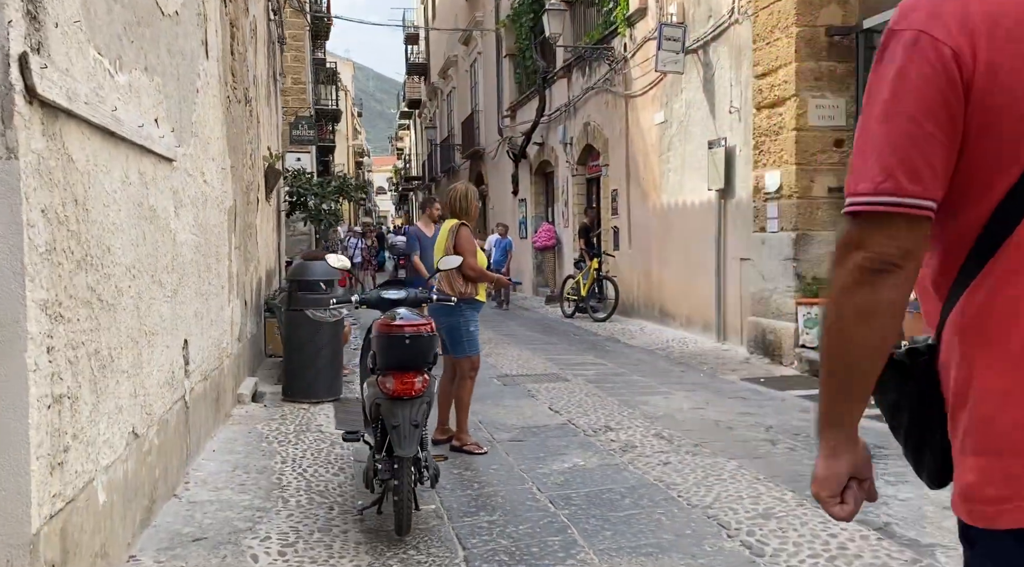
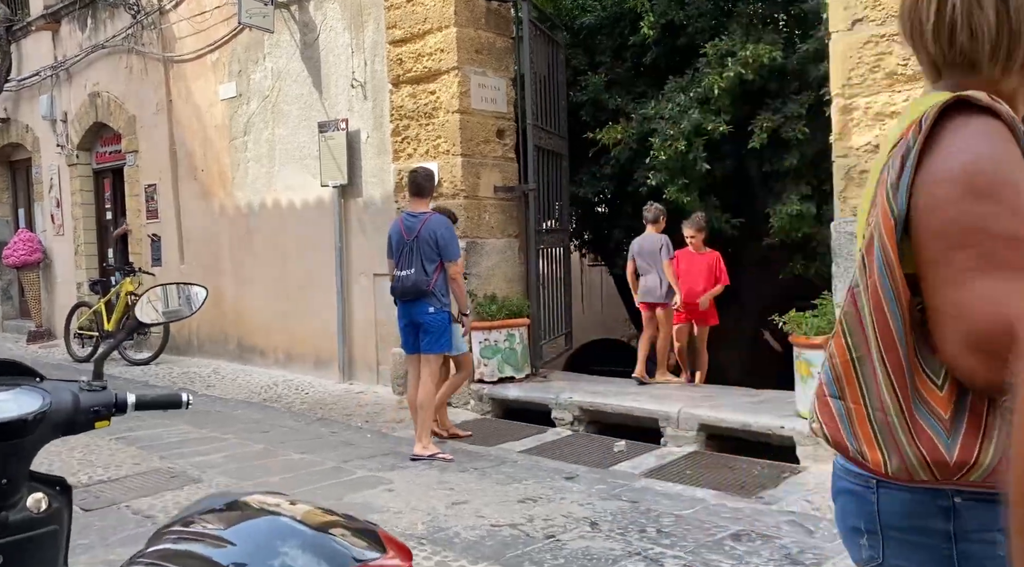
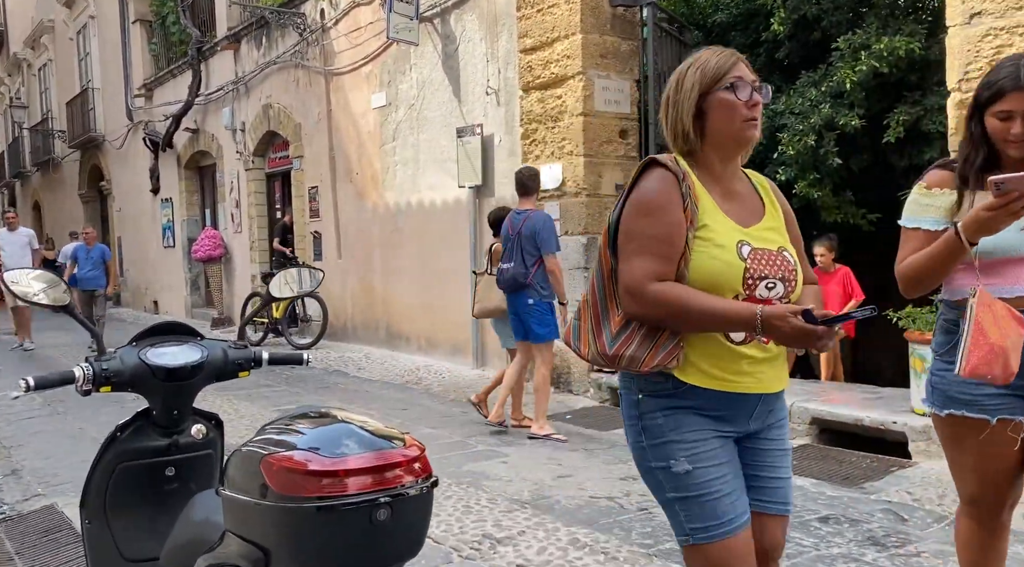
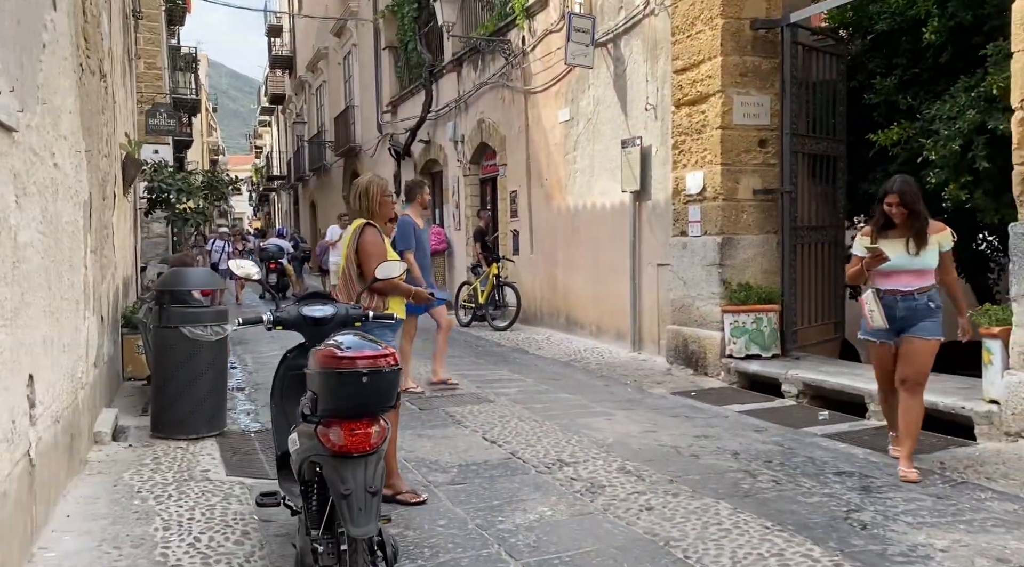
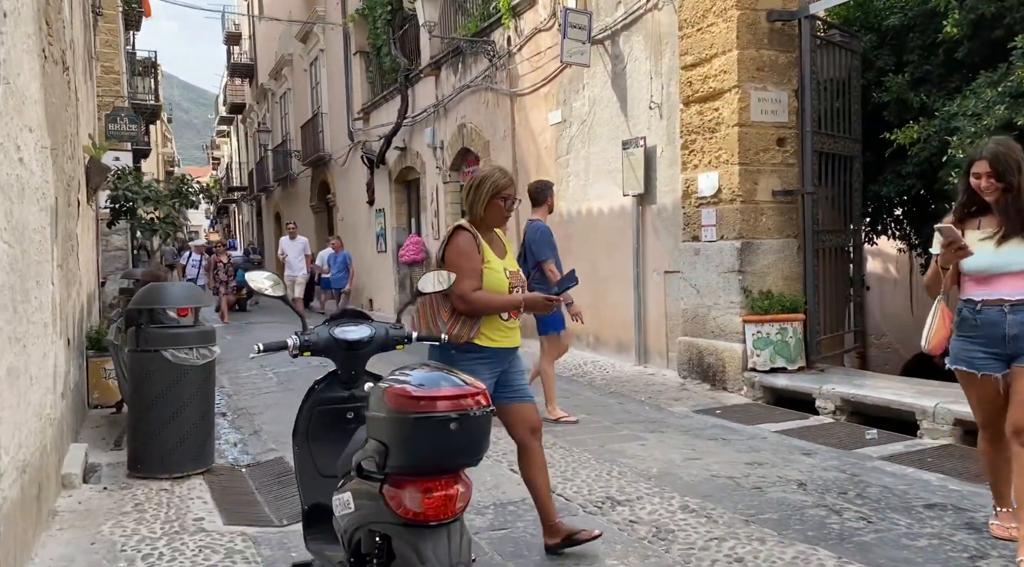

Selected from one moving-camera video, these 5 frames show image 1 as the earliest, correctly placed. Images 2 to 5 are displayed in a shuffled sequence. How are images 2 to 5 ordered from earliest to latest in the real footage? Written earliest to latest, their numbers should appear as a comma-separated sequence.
4, 5, 3, 2
